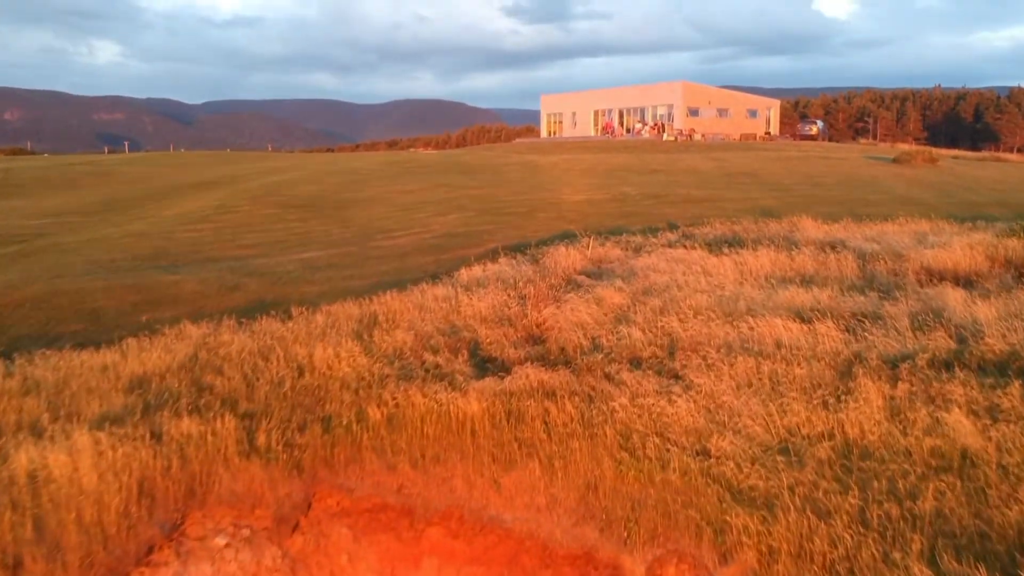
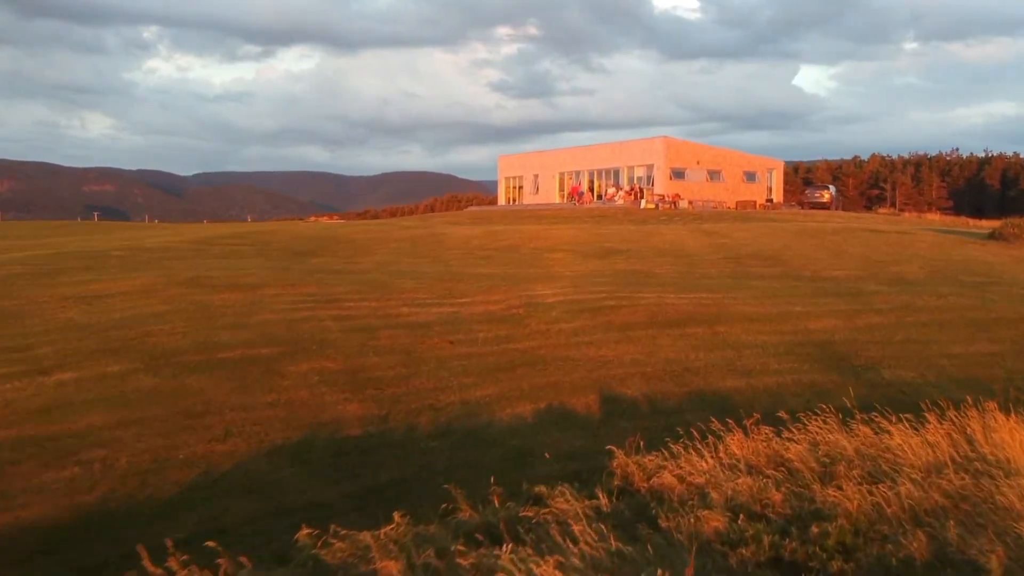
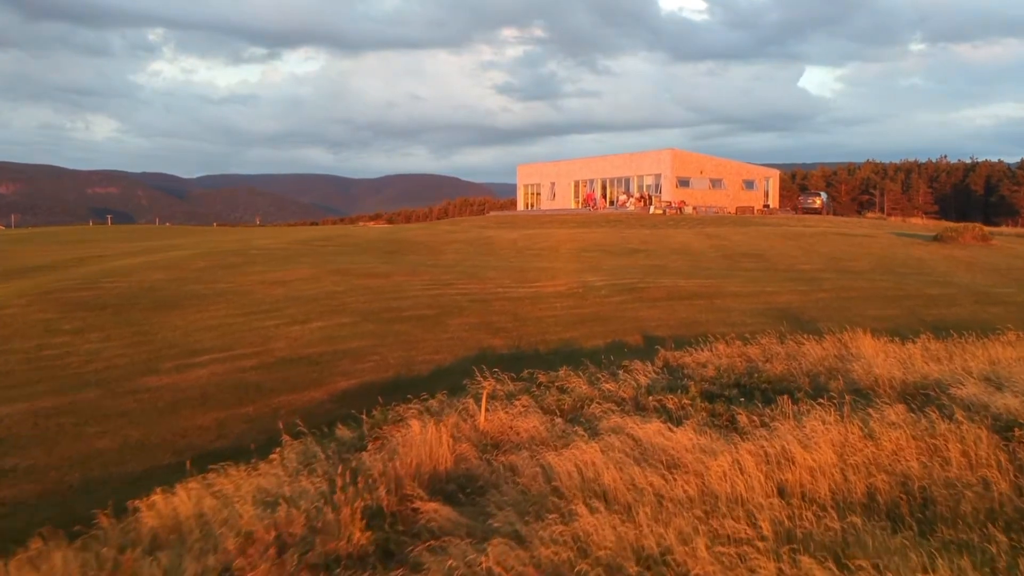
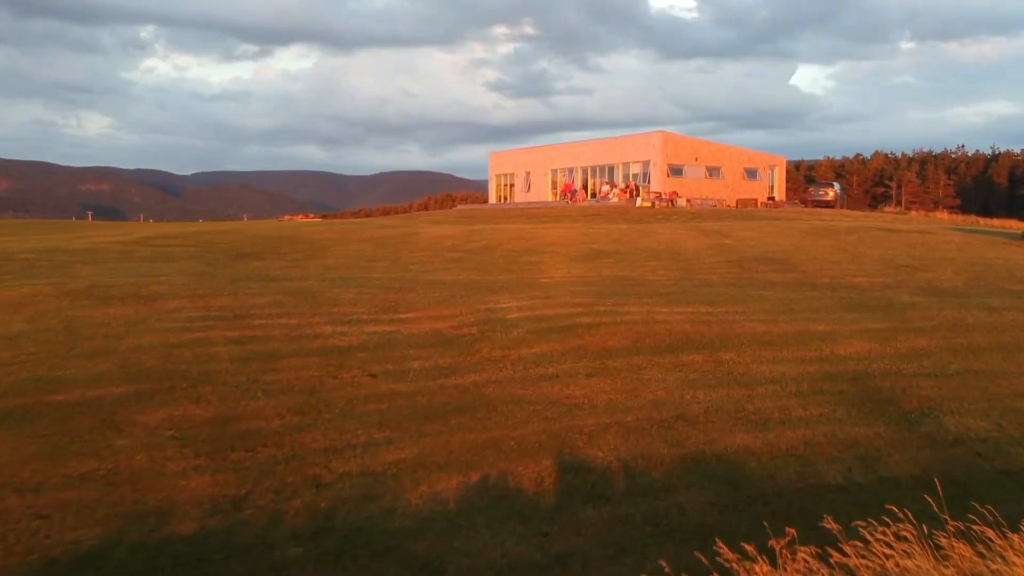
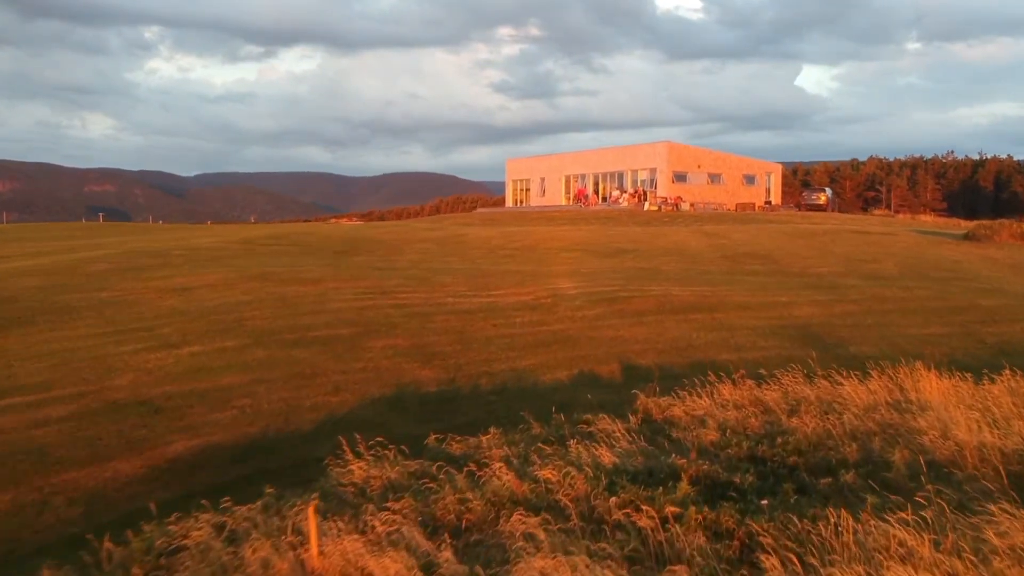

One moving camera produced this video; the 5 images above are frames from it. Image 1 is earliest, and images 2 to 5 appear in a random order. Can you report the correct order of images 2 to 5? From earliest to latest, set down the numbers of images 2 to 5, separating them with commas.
3, 5, 2, 4
